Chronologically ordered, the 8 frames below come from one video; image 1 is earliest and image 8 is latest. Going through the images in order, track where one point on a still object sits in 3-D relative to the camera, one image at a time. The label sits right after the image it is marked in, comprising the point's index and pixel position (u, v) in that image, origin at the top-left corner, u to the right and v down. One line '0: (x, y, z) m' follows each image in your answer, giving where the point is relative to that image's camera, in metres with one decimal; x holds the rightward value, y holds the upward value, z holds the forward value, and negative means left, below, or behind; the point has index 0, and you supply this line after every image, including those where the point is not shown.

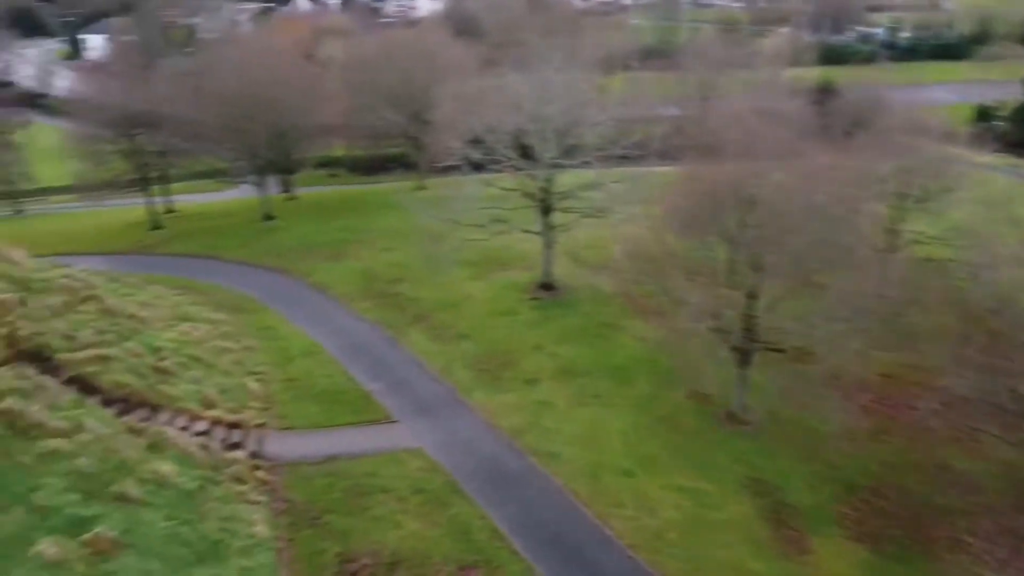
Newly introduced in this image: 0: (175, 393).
0: (-7.6, -2.4, +18.4) m
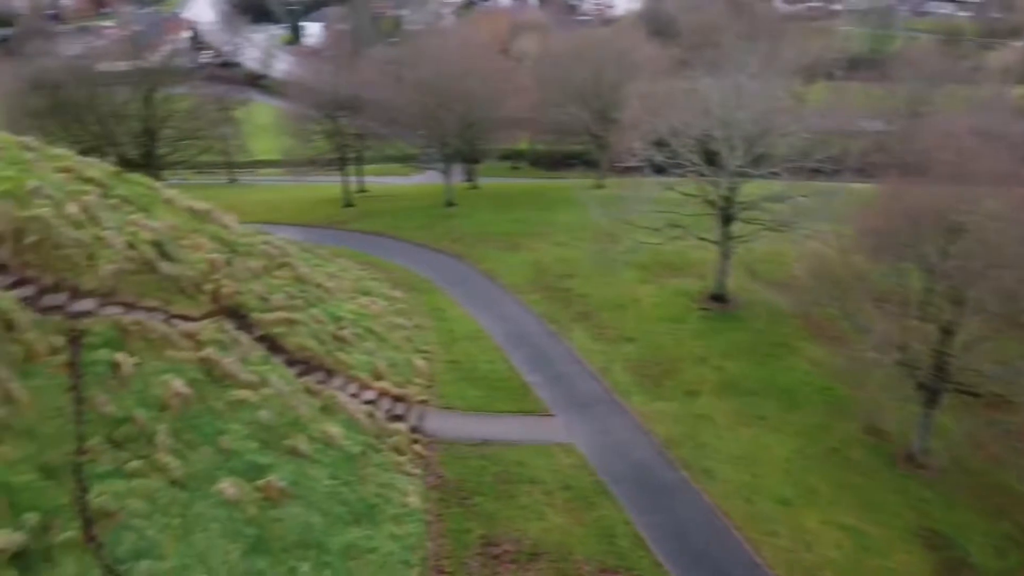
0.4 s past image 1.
0: (-3.9, -1.8, +19.6) m
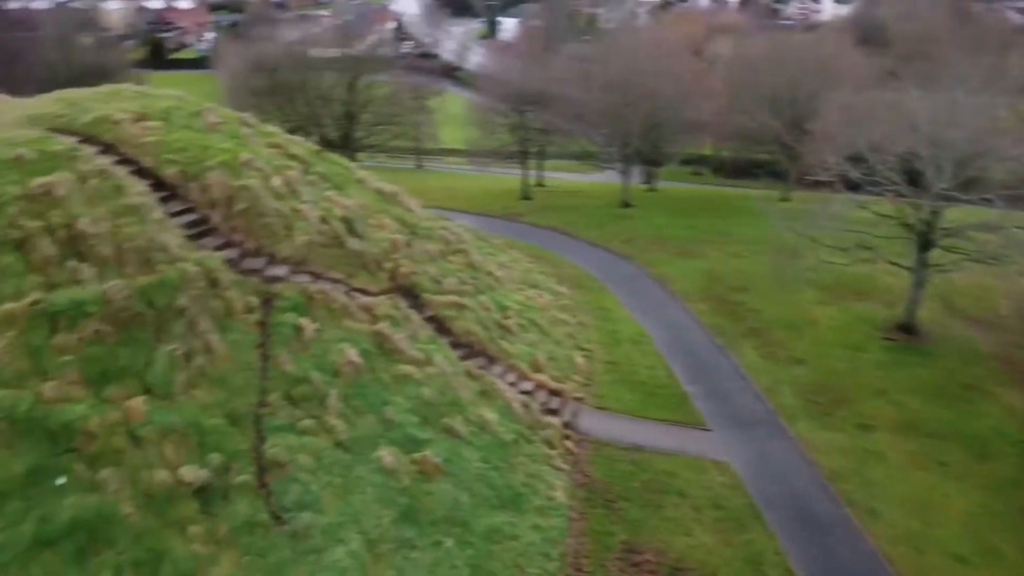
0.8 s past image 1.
0: (0.0, -1.6, +20.0) m
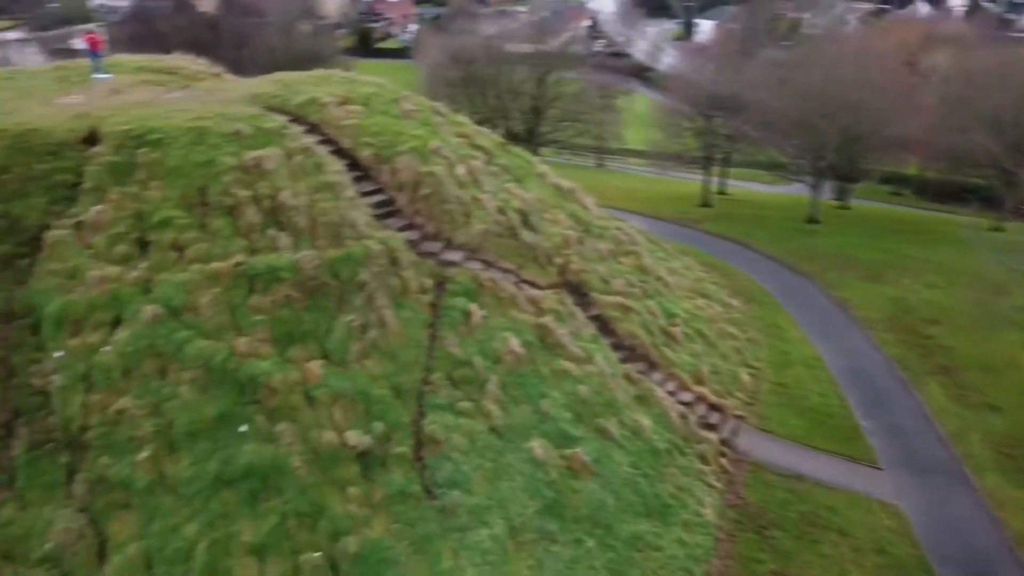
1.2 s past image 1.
0: (+3.9, -1.7, +19.6) m
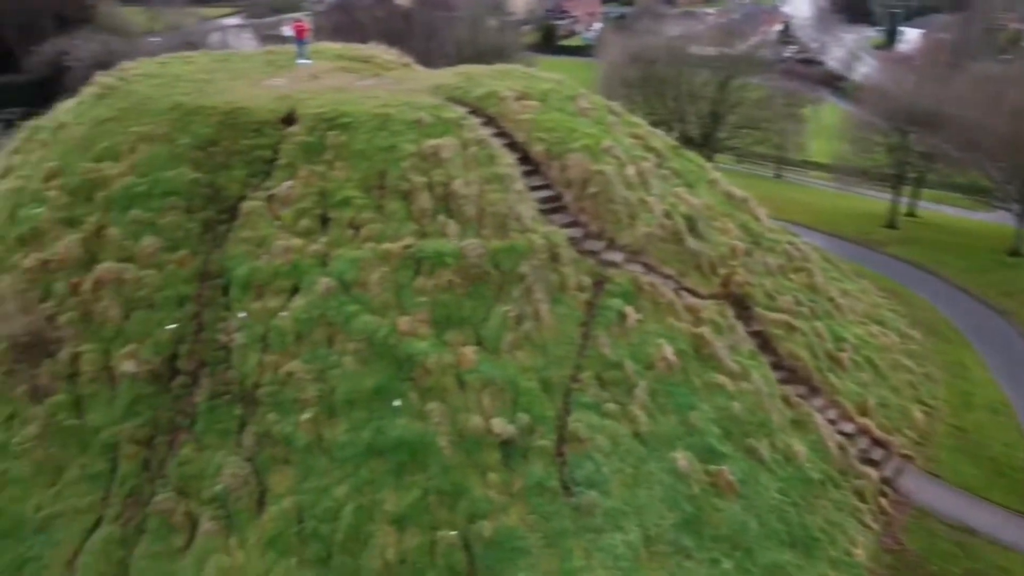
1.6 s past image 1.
0: (+7.5, -2.3, +18.5) m
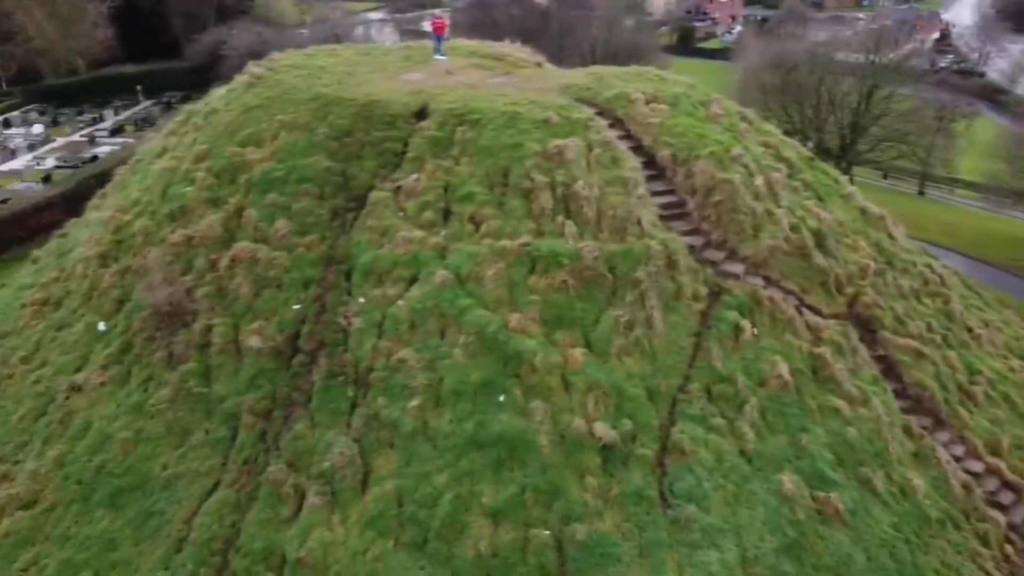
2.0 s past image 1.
0: (+9.8, -2.9, +17.3) m
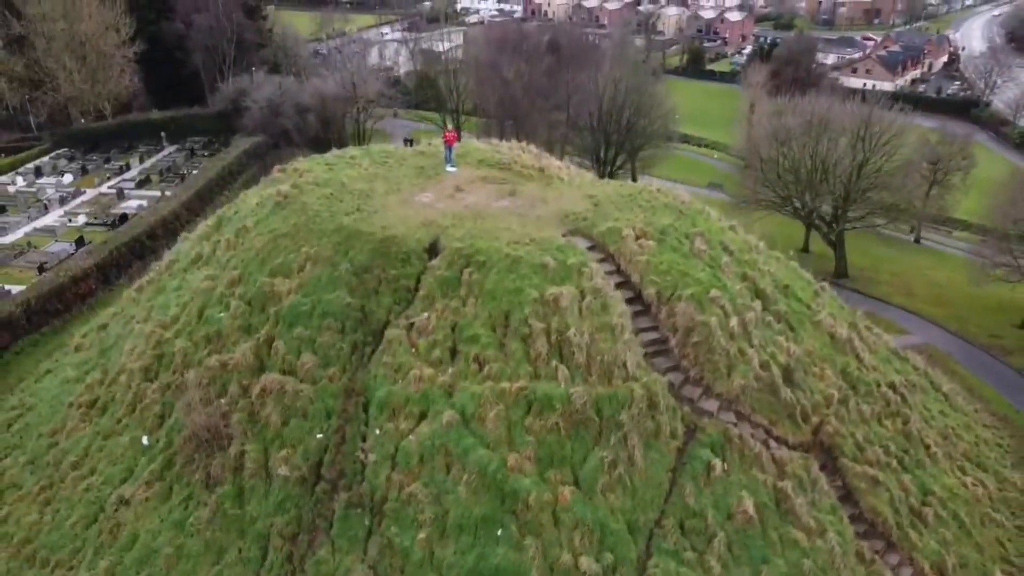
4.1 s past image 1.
0: (+9.7, -6.1, +19.3) m
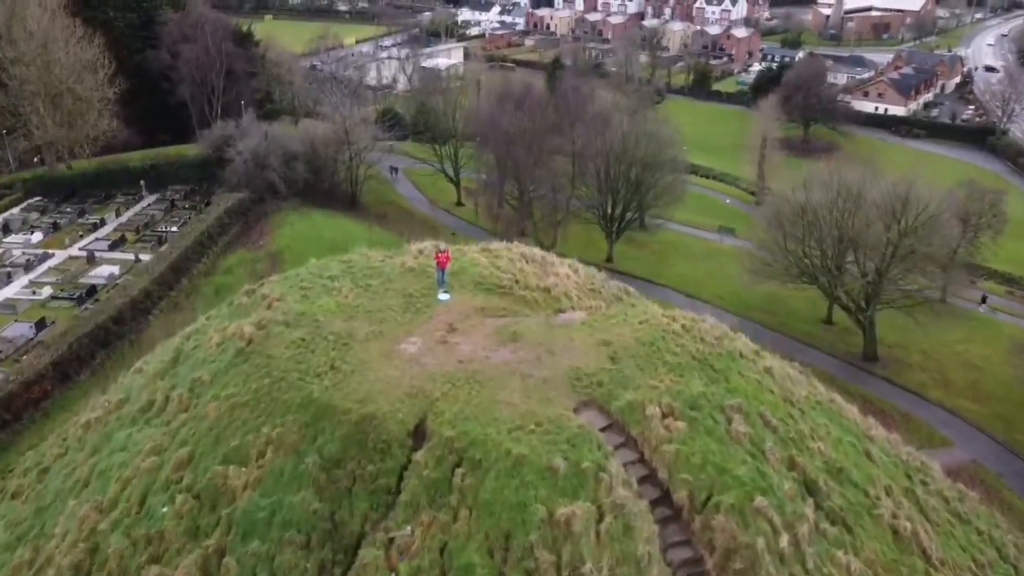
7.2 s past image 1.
0: (+9.7, -10.4, +15.7) m
